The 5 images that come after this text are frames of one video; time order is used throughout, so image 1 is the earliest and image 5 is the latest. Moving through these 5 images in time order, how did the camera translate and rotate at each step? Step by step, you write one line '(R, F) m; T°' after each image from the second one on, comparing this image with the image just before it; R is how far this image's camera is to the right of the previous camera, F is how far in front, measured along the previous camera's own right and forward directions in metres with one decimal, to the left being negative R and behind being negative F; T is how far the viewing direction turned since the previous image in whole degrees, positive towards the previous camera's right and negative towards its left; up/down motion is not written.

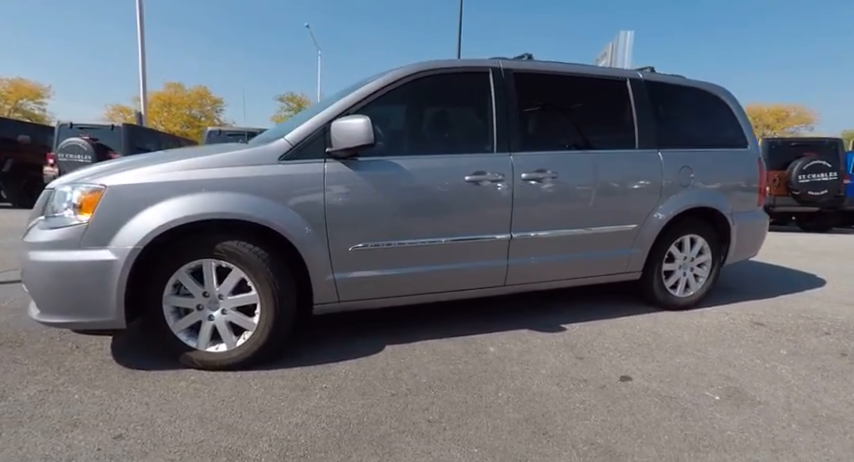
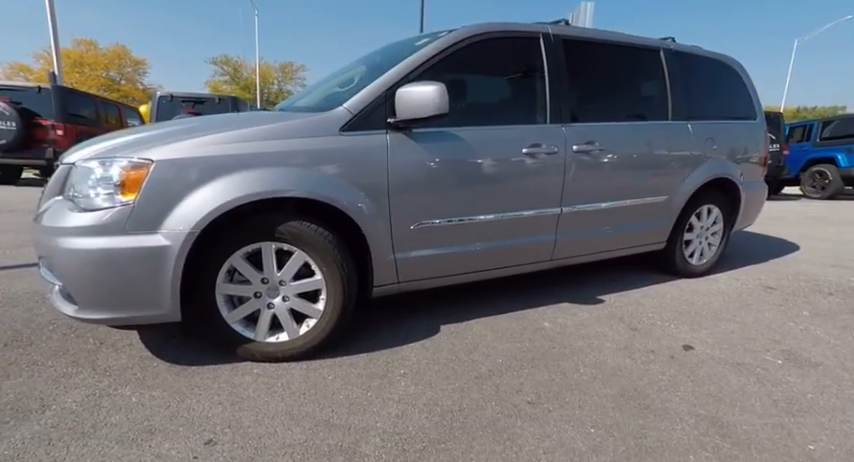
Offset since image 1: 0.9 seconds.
(-0.8, +0.2) m; +7°
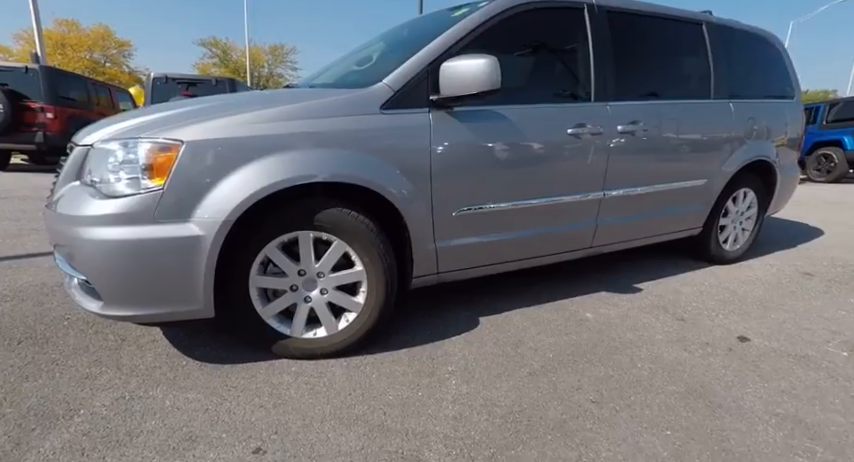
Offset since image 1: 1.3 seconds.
(-0.3, +0.2) m; +1°
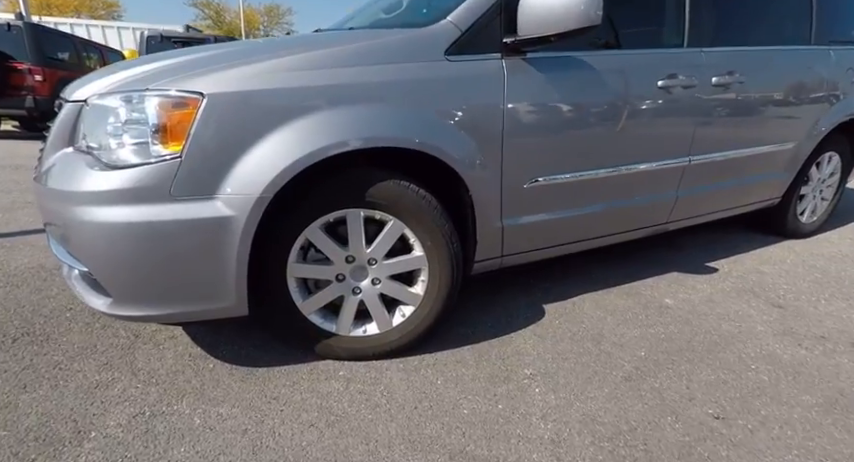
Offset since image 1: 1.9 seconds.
(-0.4, +0.5) m; 0°
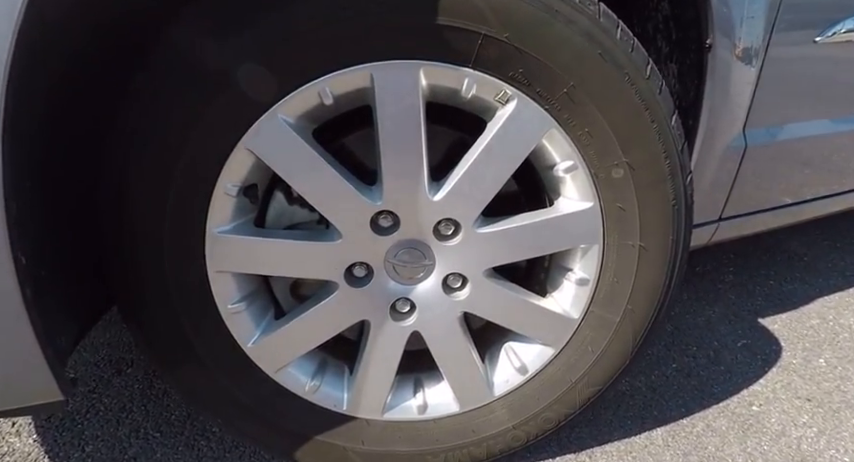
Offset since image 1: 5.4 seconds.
(-0.3, +1.6) m; -2°
